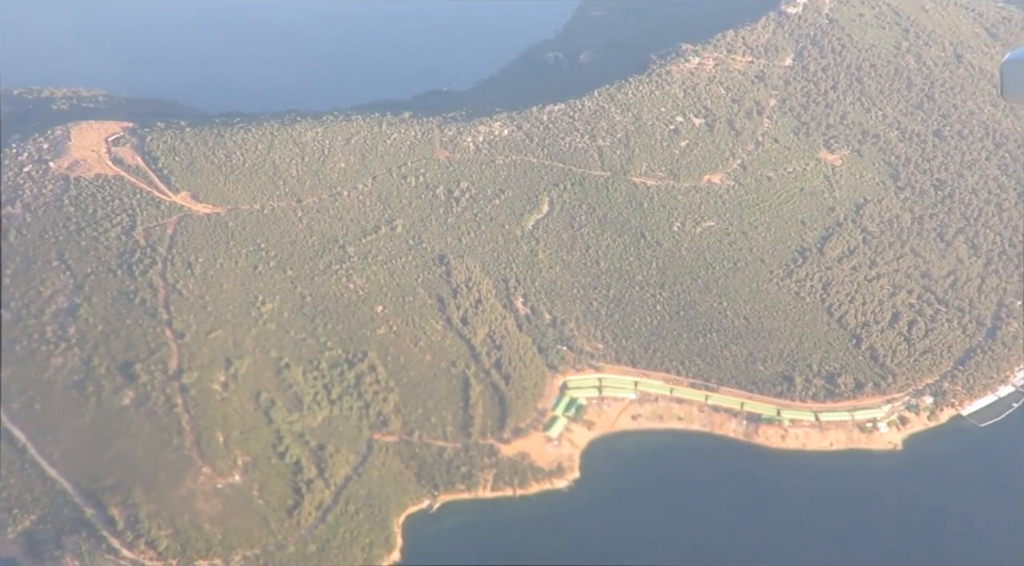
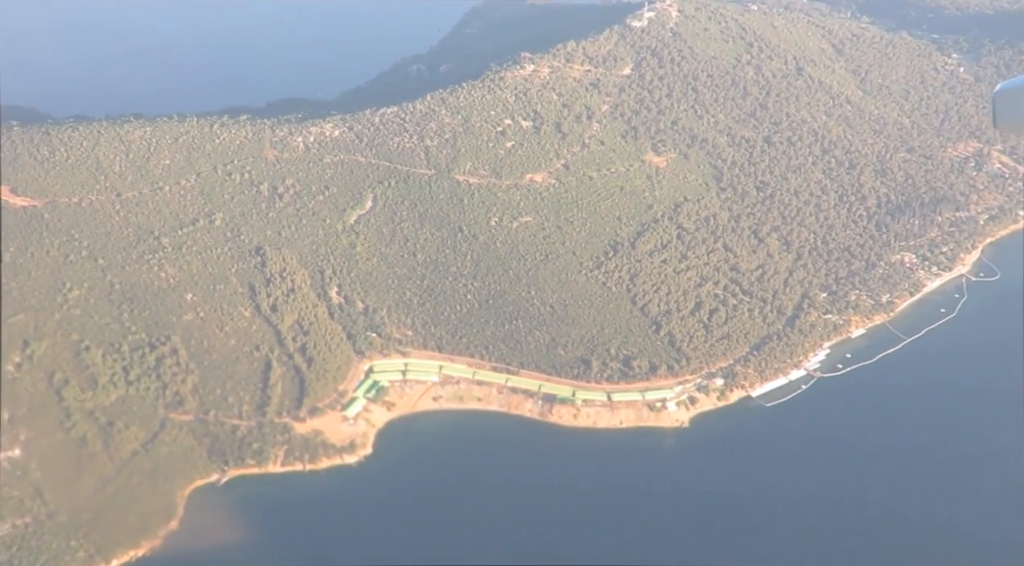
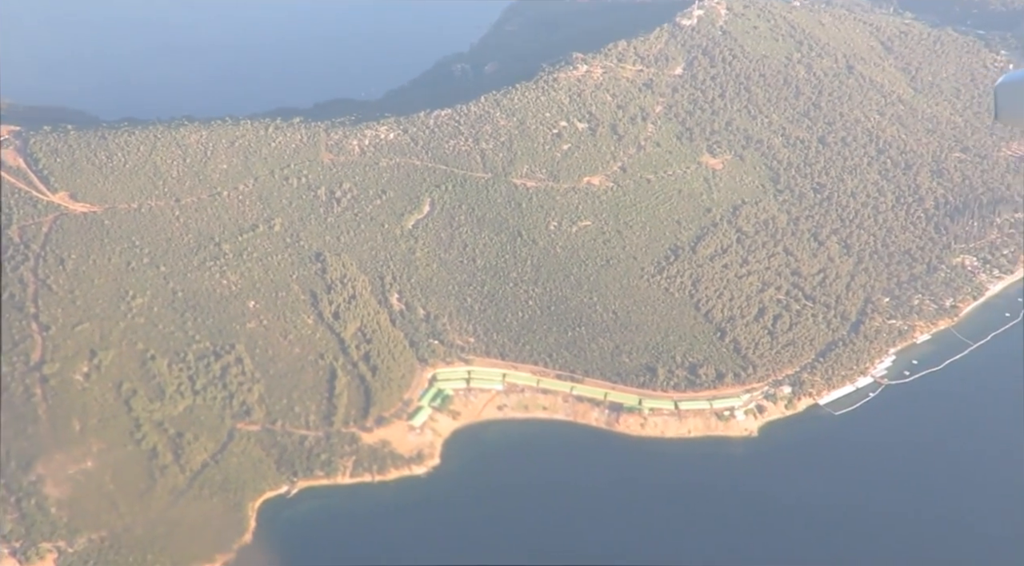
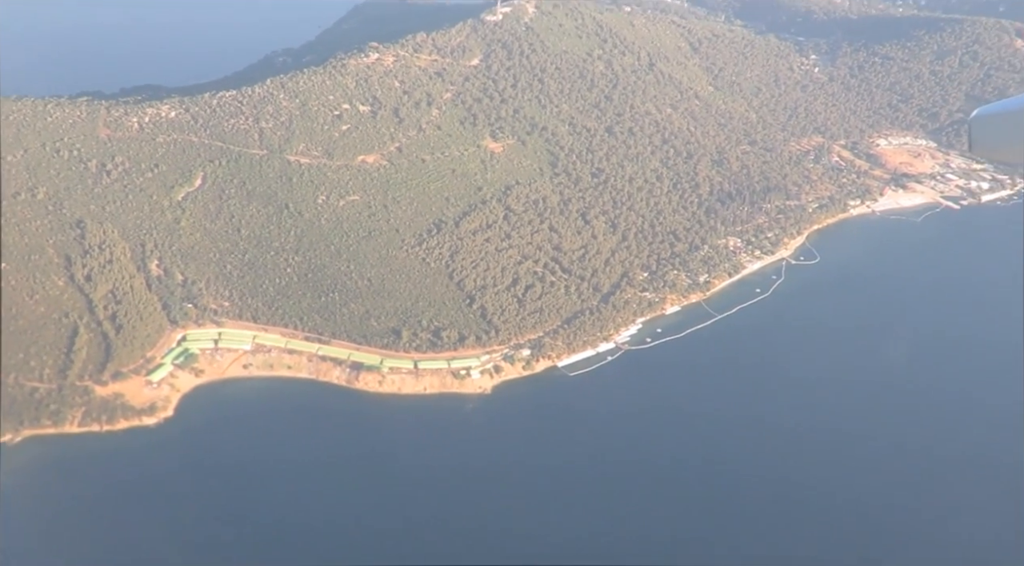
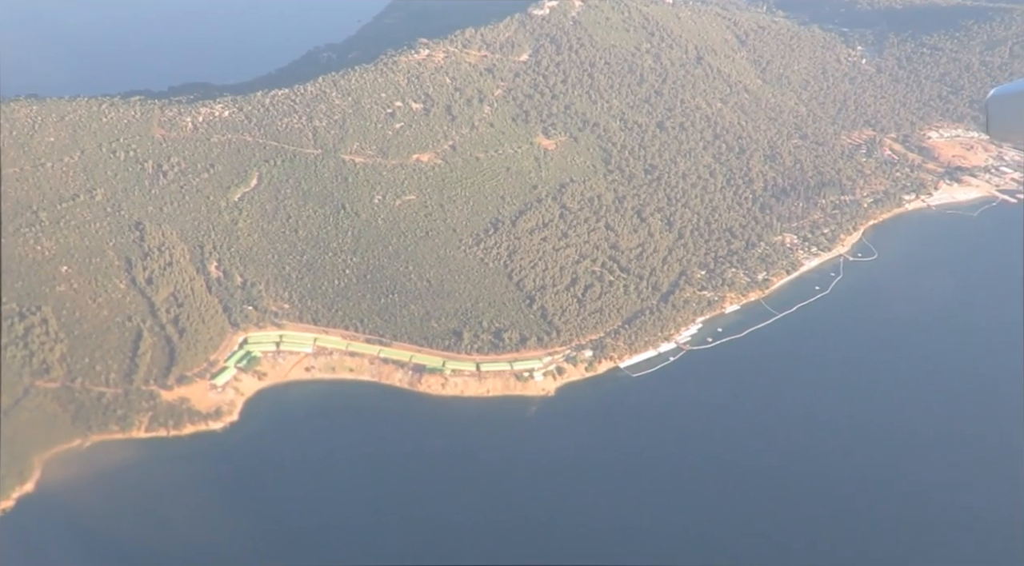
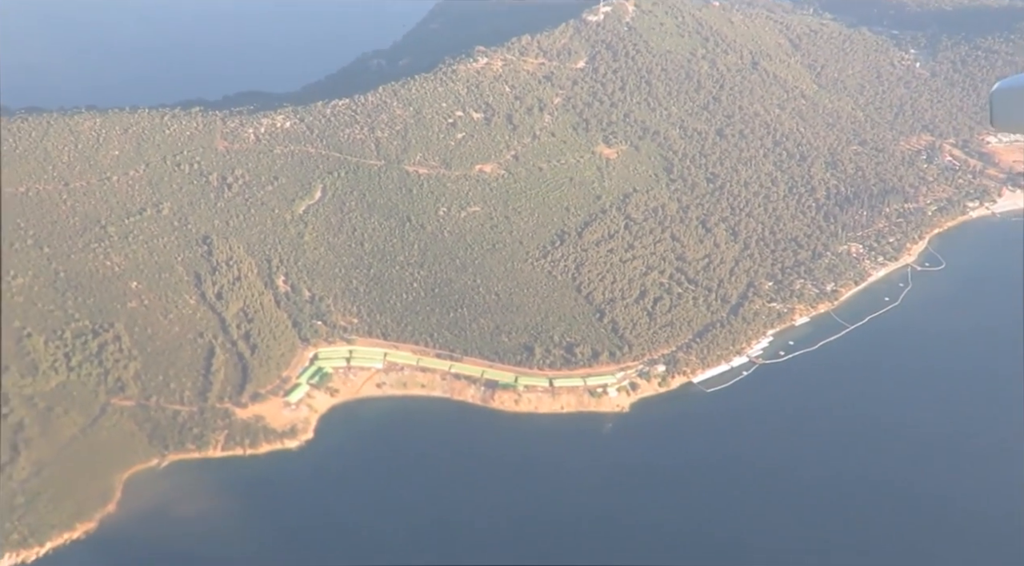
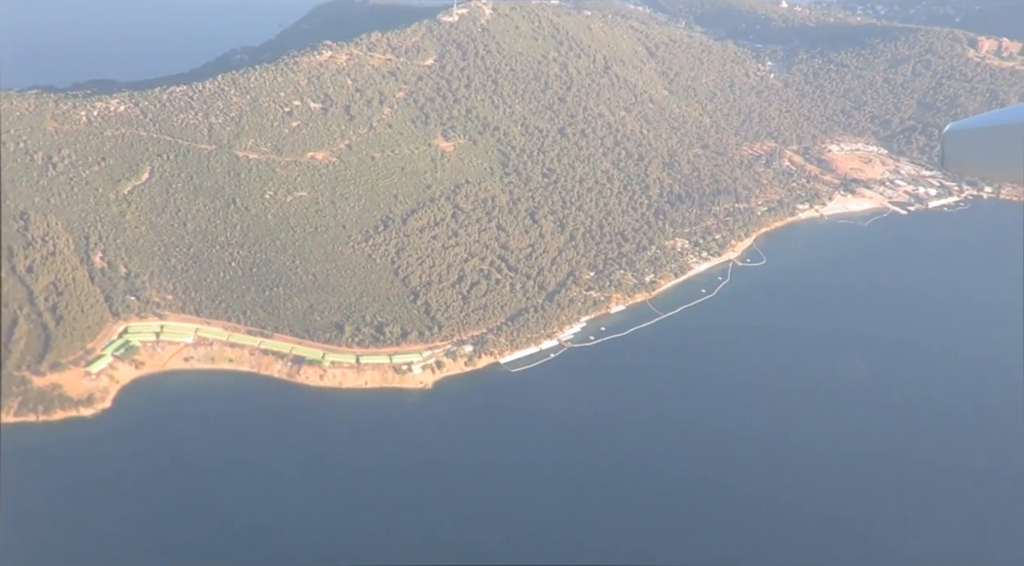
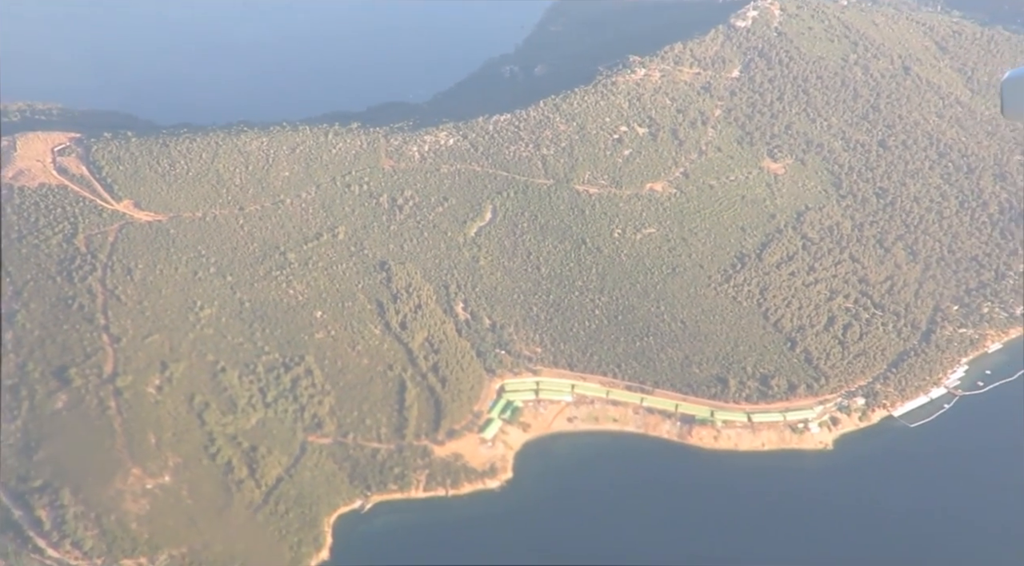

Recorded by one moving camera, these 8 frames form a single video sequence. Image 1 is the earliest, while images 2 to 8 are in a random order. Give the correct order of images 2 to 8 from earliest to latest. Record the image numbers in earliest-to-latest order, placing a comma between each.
8, 3, 2, 6, 5, 4, 7
